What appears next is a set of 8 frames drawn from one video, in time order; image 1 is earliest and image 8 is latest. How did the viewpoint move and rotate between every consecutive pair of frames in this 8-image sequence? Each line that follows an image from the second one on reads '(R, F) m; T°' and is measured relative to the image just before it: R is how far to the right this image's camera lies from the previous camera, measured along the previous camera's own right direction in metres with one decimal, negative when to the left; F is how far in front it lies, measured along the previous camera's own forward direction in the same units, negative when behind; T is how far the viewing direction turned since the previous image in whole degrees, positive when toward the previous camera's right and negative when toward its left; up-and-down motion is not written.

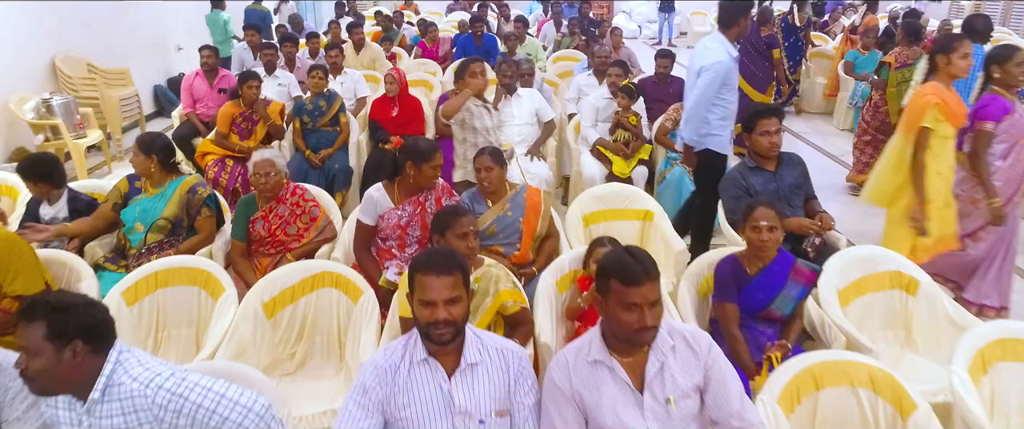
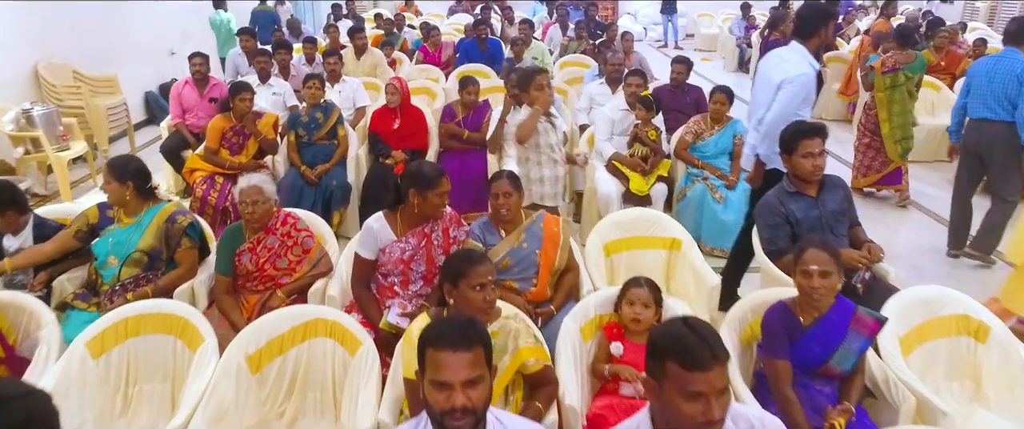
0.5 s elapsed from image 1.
(-0.1, +0.3) m; 0°
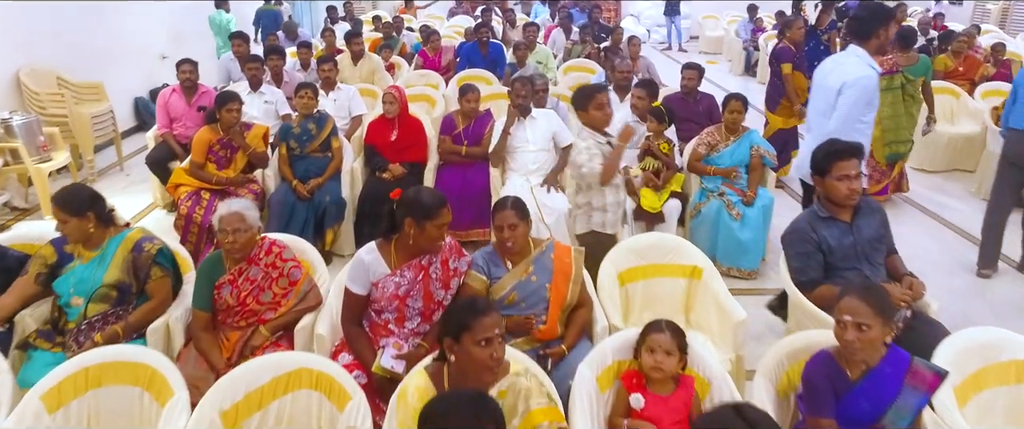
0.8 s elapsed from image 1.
(0.0, +0.2) m; 0°
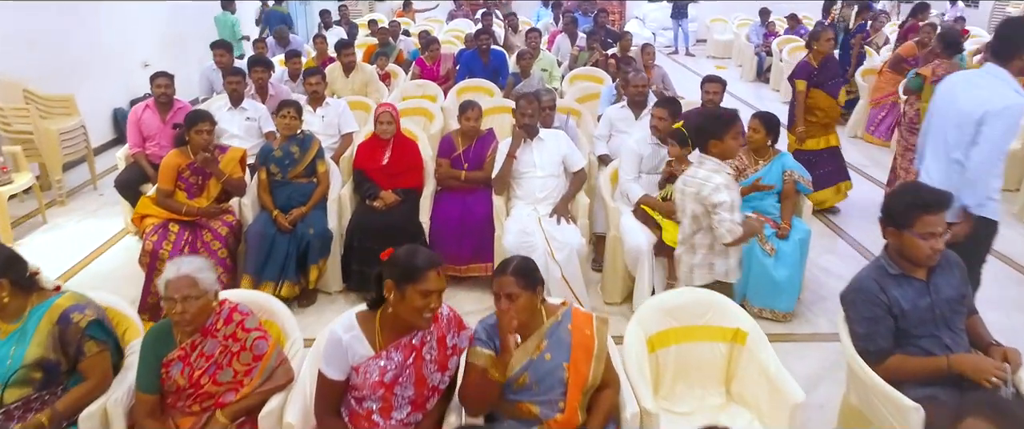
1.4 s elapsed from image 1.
(0.0, +0.4) m; 0°
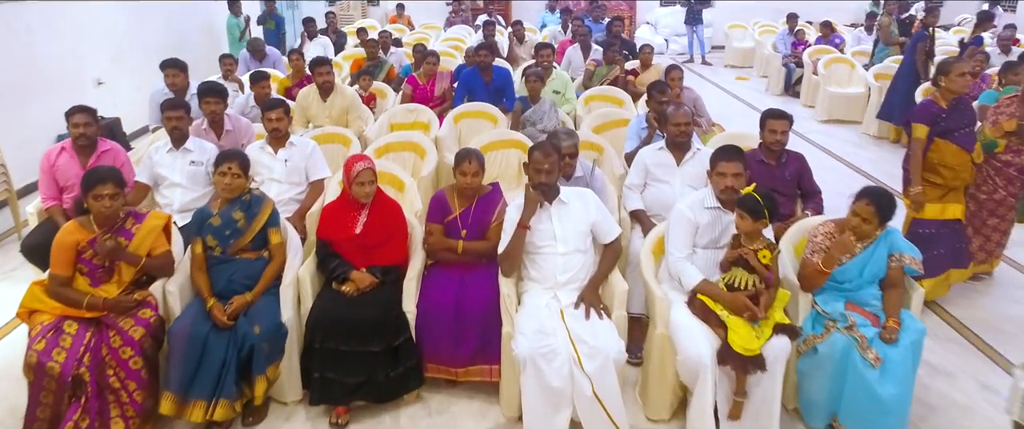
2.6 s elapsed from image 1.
(-0.1, +0.9) m; 0°
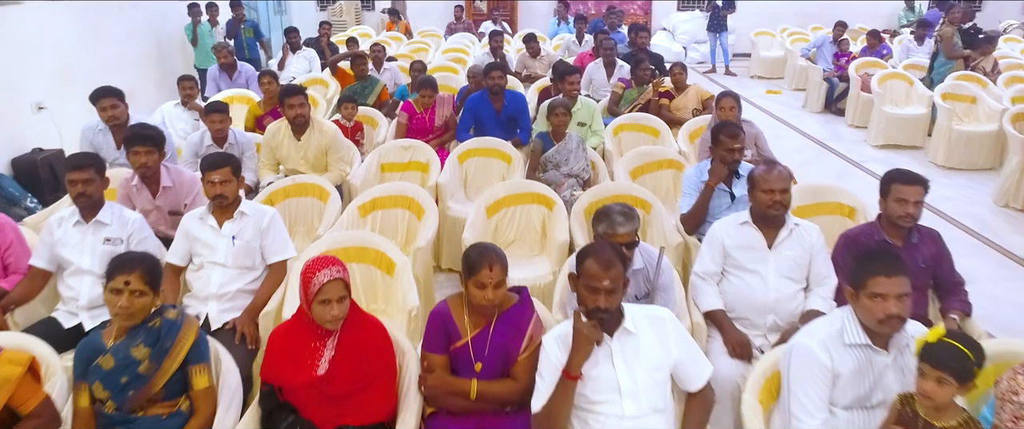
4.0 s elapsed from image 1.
(-0.1, +1.0) m; 0°
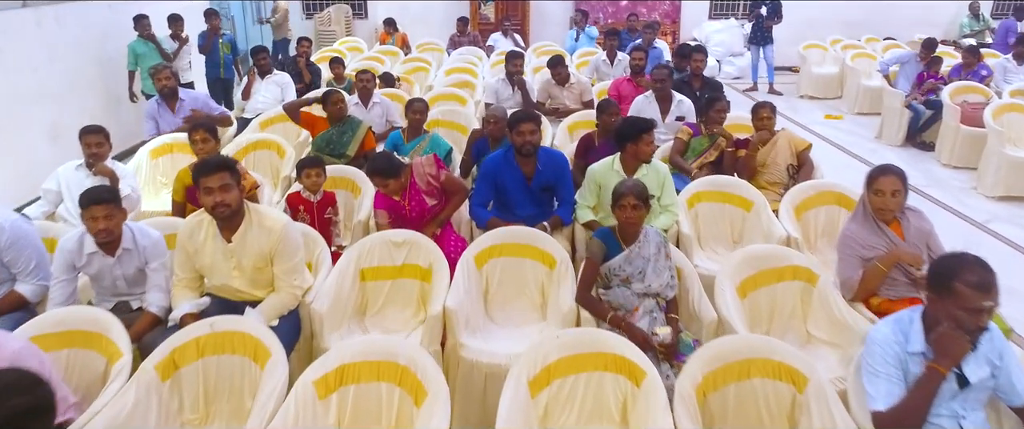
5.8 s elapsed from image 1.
(-0.2, +1.4) m; 0°
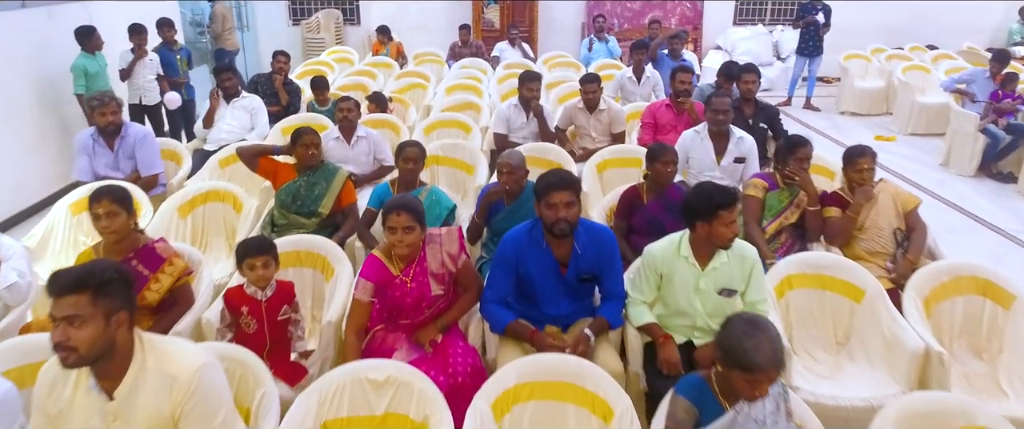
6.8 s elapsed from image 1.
(-0.1, +1.0) m; 0°
